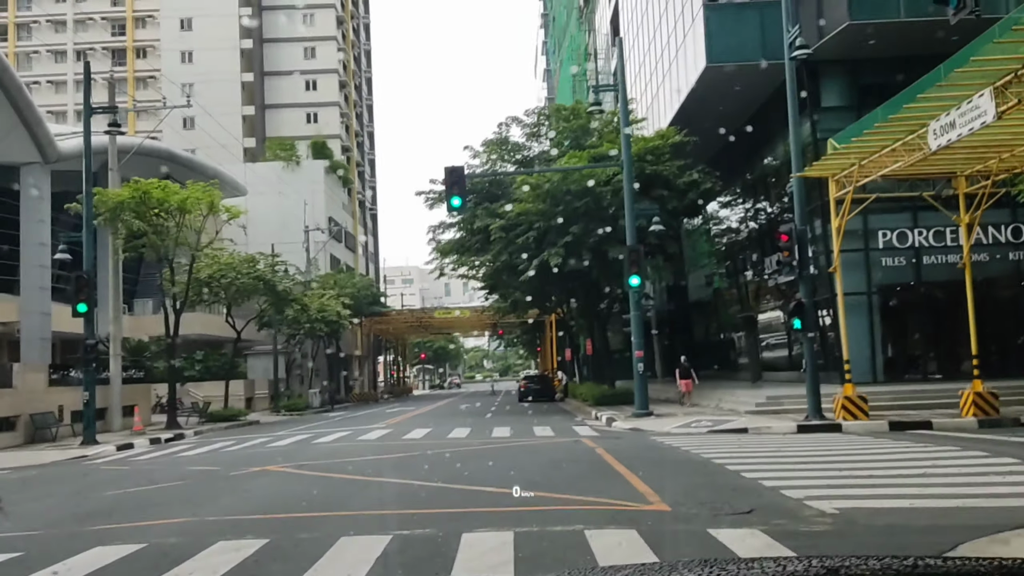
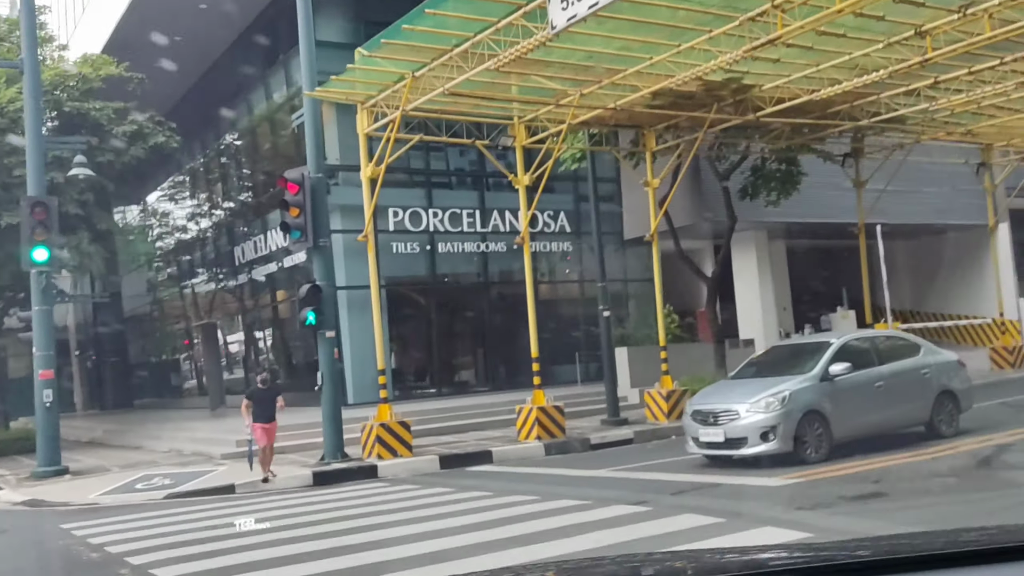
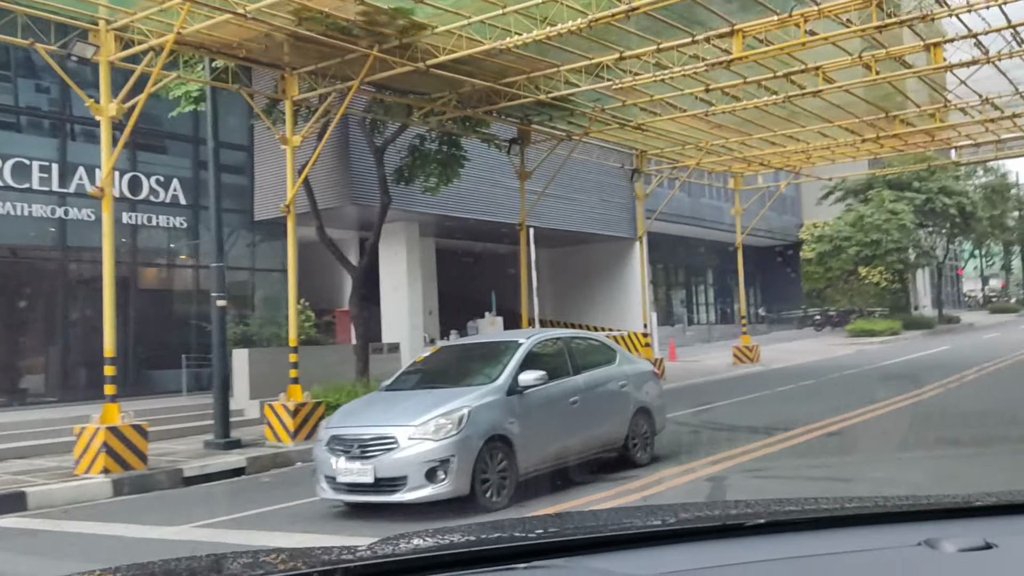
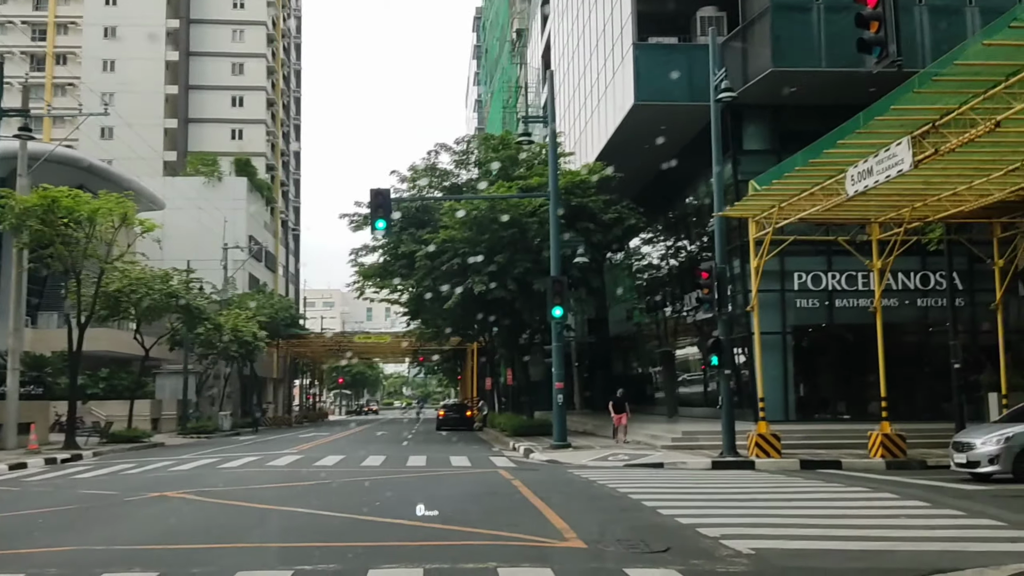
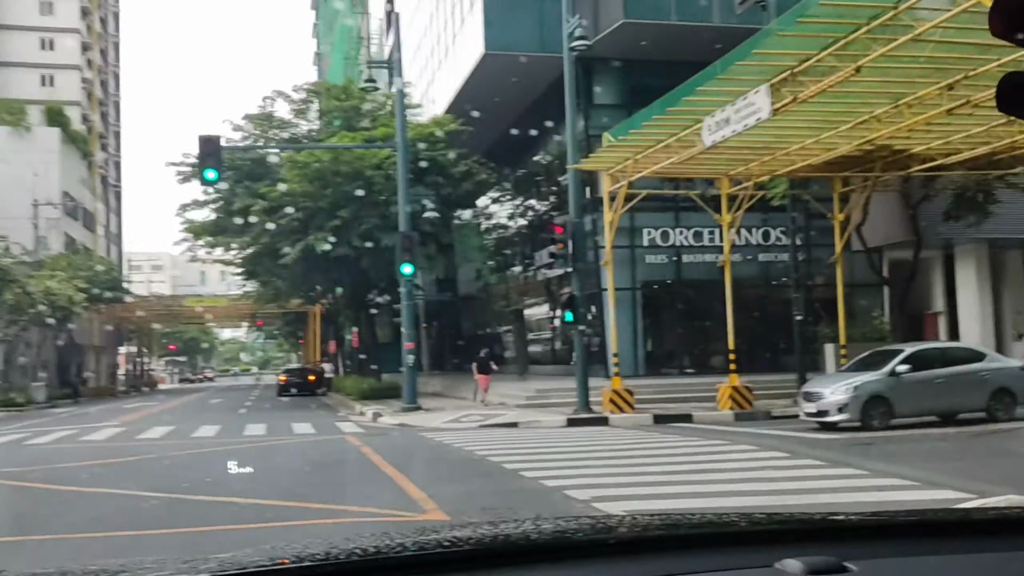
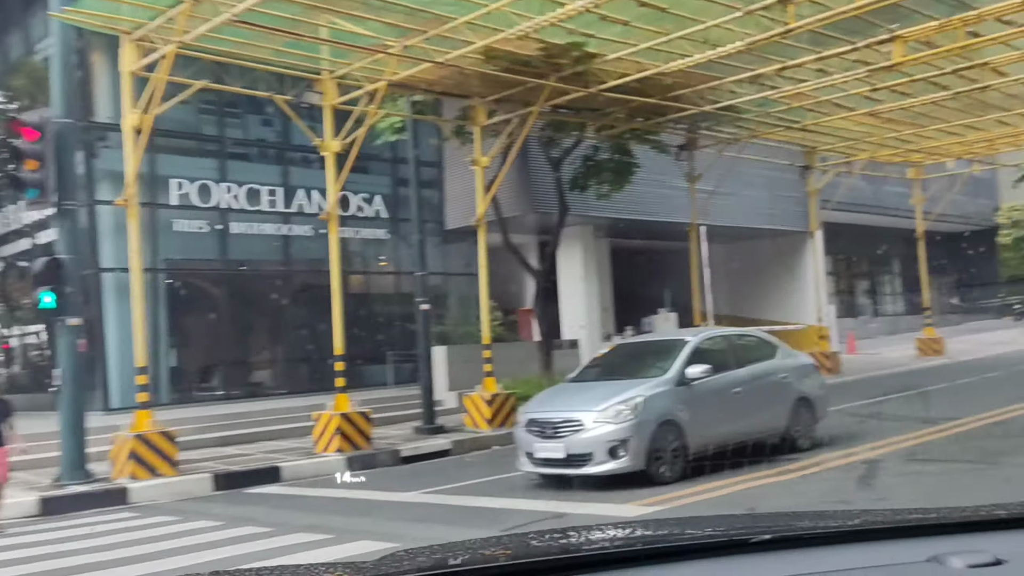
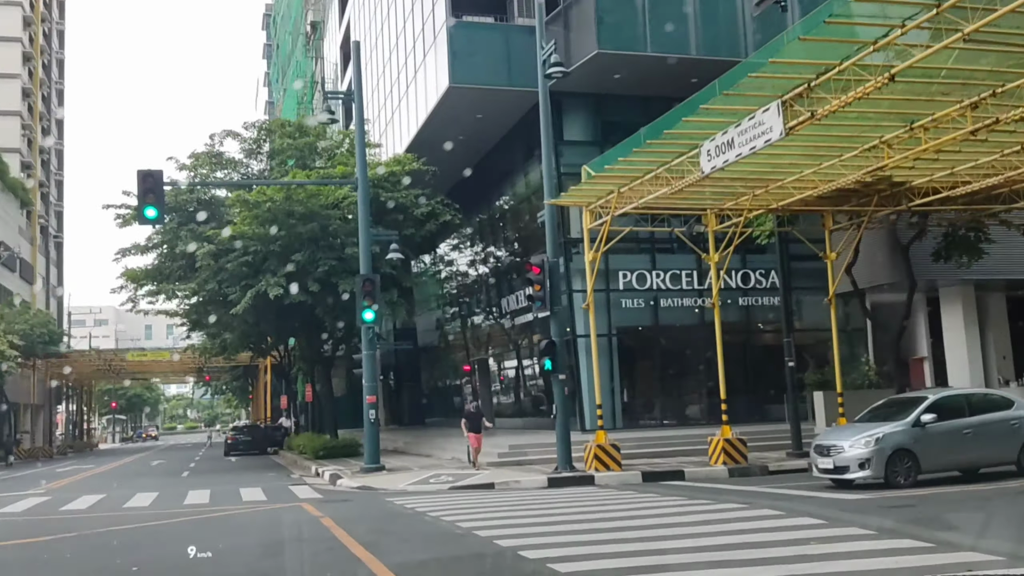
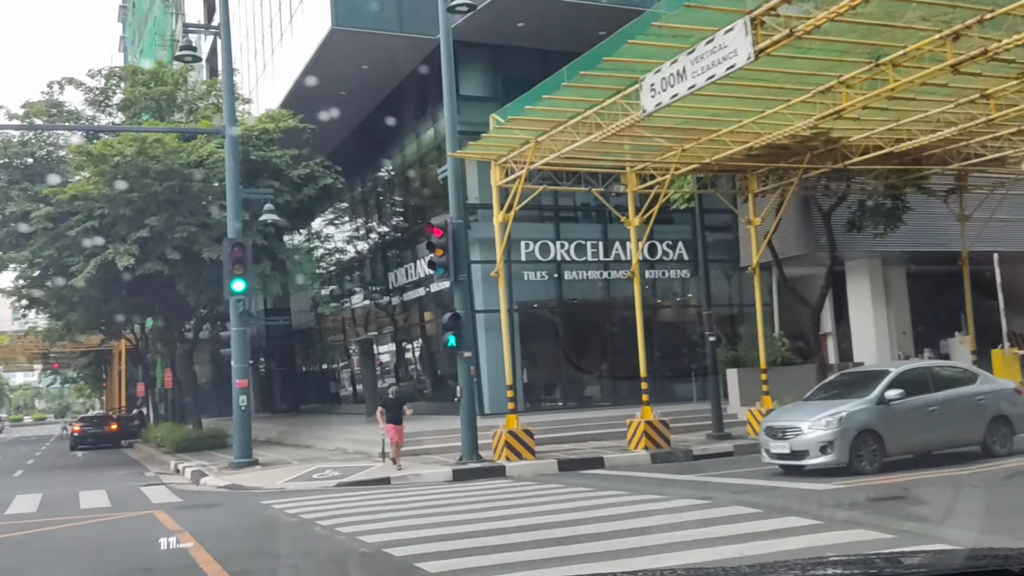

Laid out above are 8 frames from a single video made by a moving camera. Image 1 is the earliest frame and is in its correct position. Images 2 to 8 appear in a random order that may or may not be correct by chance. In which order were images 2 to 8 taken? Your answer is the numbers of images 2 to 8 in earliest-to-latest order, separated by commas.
4, 5, 7, 8, 2, 6, 3
